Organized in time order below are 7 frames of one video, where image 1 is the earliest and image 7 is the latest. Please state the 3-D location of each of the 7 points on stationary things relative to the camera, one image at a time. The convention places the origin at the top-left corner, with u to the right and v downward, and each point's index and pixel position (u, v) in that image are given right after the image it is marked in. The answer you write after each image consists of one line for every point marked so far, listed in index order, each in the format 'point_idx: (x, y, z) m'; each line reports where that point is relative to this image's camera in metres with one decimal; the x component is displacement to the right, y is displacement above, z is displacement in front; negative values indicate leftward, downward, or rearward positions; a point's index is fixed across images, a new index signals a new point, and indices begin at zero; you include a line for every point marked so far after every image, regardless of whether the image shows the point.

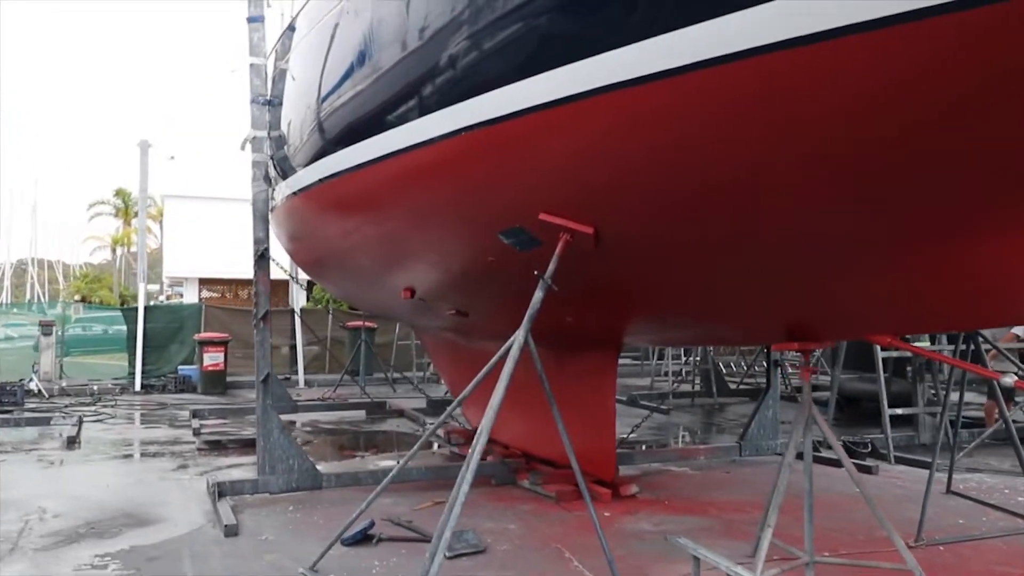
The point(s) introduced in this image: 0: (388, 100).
0: (-0.6, +0.7, +3.1) m
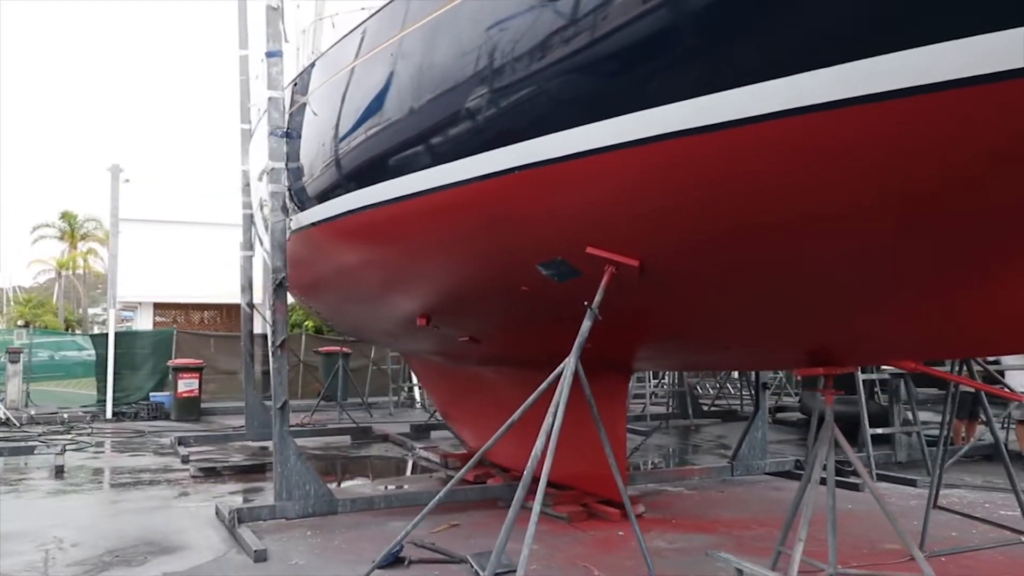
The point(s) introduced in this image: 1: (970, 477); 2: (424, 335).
0: (-0.5, +0.6, +3.2) m
1: (+2.9, -1.2, +4.9) m
2: (-0.5, -0.3, +4.6) m
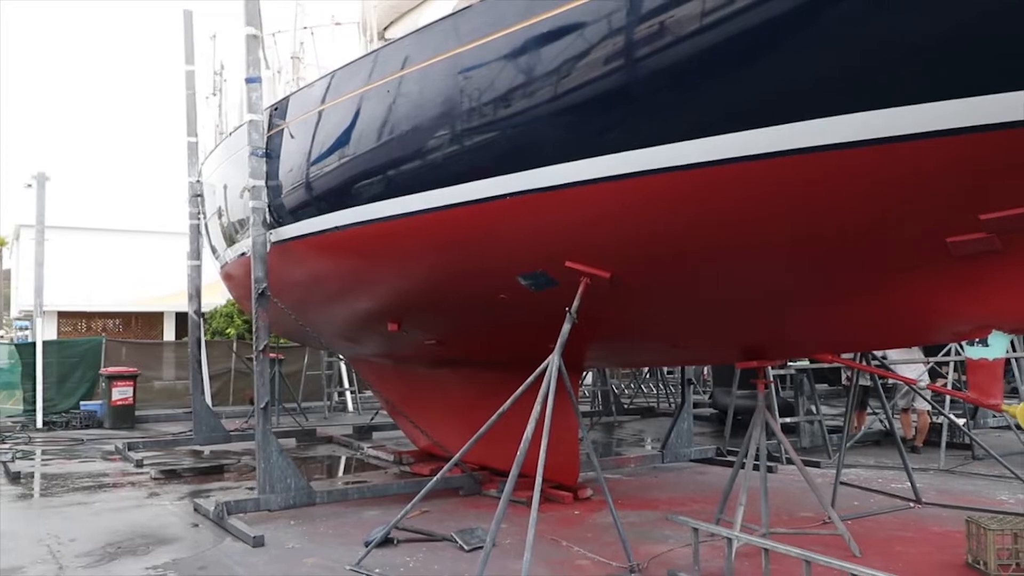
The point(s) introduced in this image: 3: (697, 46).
0: (-0.6, +0.6, +3.6) m
1: (+2.6, -1.2, +5.7) m
2: (-0.8, -0.3, +5.0) m
3: (+0.7, +0.8, +2.5) m
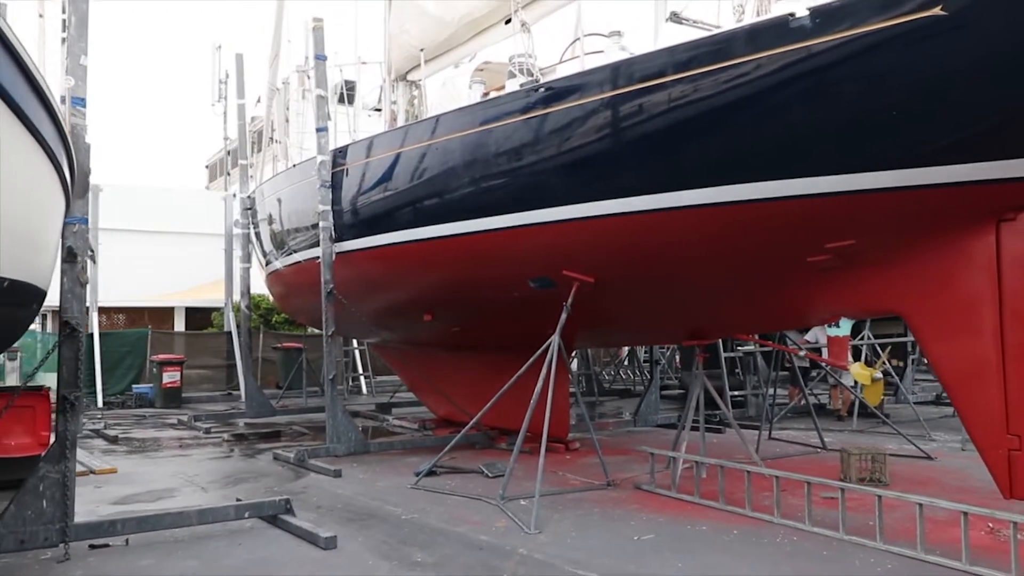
0: (-0.5, +0.6, +4.9) m
1: (+2.6, -1.2, +7.1) m
2: (-0.8, -0.3, +6.3) m
3: (+0.8, +0.8, +3.8) m
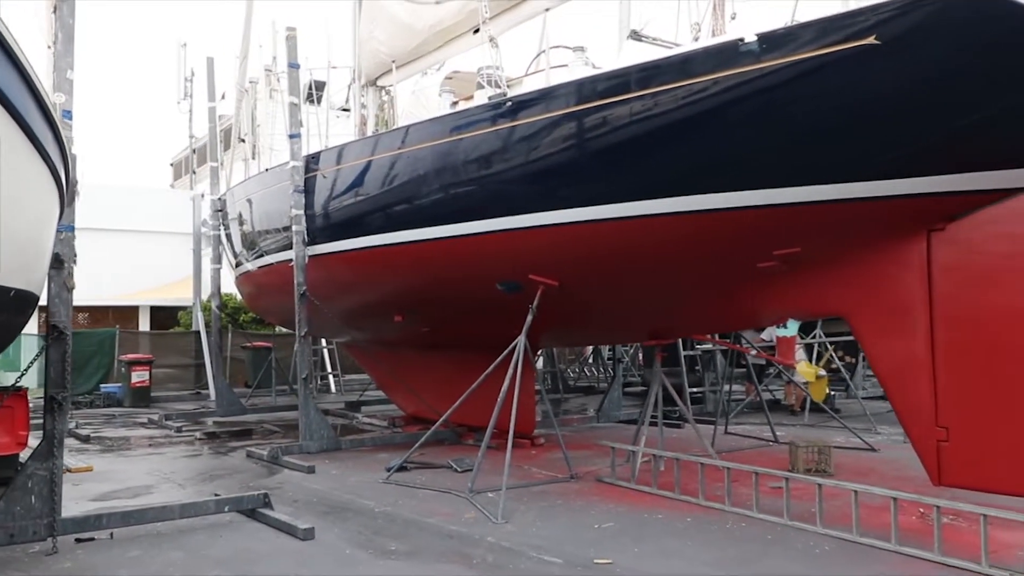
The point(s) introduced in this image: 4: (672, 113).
0: (-0.7, +0.6, +5.1) m
1: (+2.3, -1.2, +7.4) m
2: (-1.0, -0.4, +6.5) m
3: (+0.6, +0.8, +4.1) m
4: (+0.8, +0.9, +3.9) m
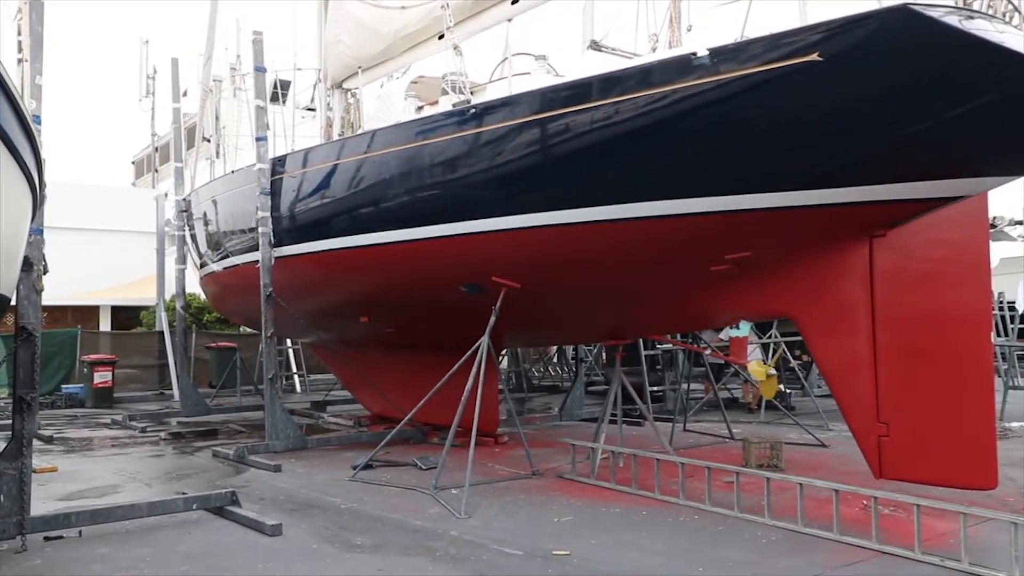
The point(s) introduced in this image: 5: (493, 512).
0: (-1.0, +0.6, +5.2) m
1: (+1.9, -1.2, +7.6) m
2: (-1.3, -0.4, +6.5) m
3: (+0.4, +0.8, +4.2) m
4: (+0.6, +0.9, +4.1) m
5: (-0.1, -1.1, +3.9) m
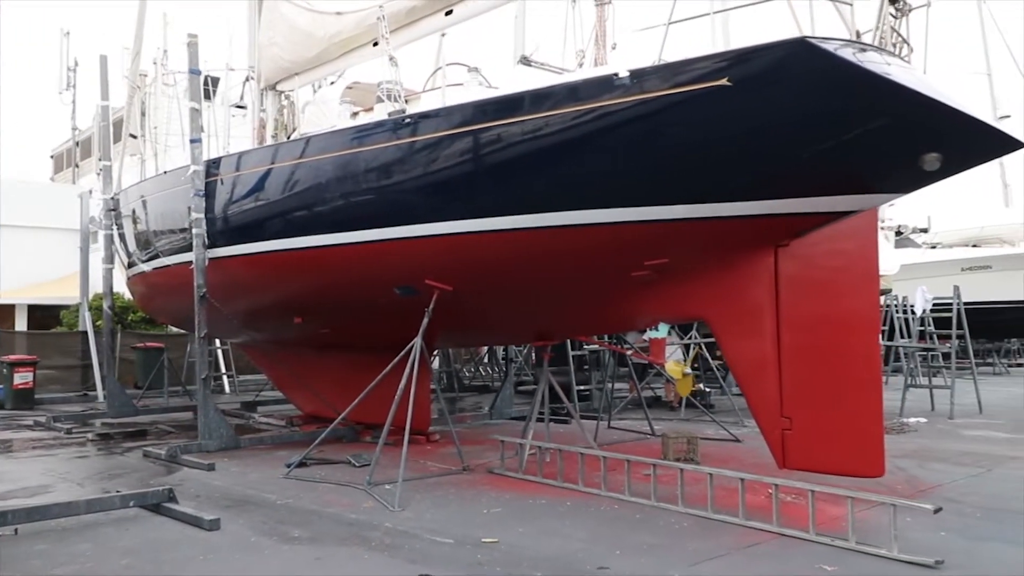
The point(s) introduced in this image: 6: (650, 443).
0: (-1.4, +0.5, +5.3) m
1: (+1.2, -1.3, +7.9) m
2: (-1.9, -0.4, +6.6) m
3: (0.0, +0.8, +4.4) m
4: (+0.3, +0.8, +4.3) m
5: (-0.5, -1.1, +4.1) m
6: (+1.1, -1.2, +6.0) m
